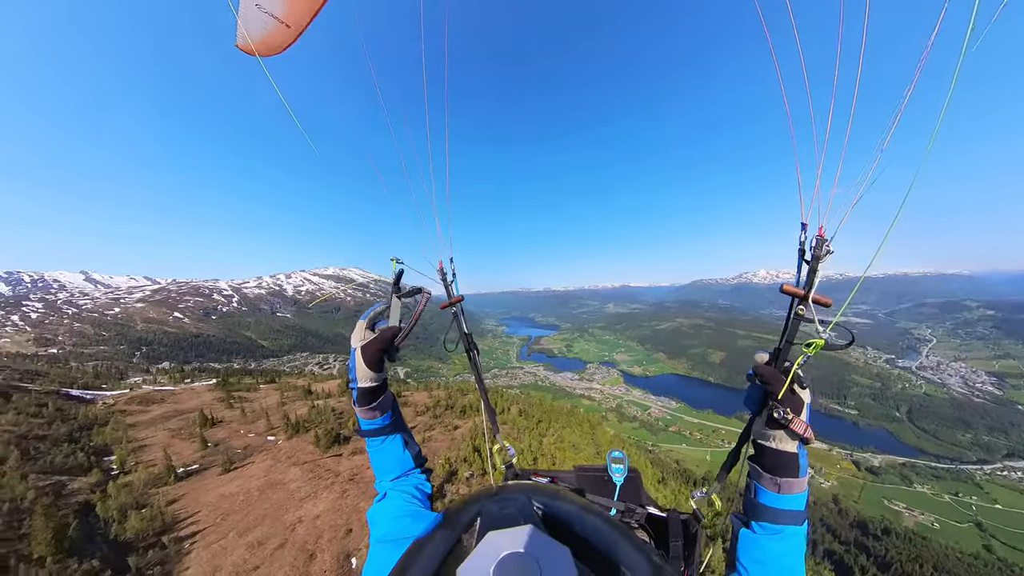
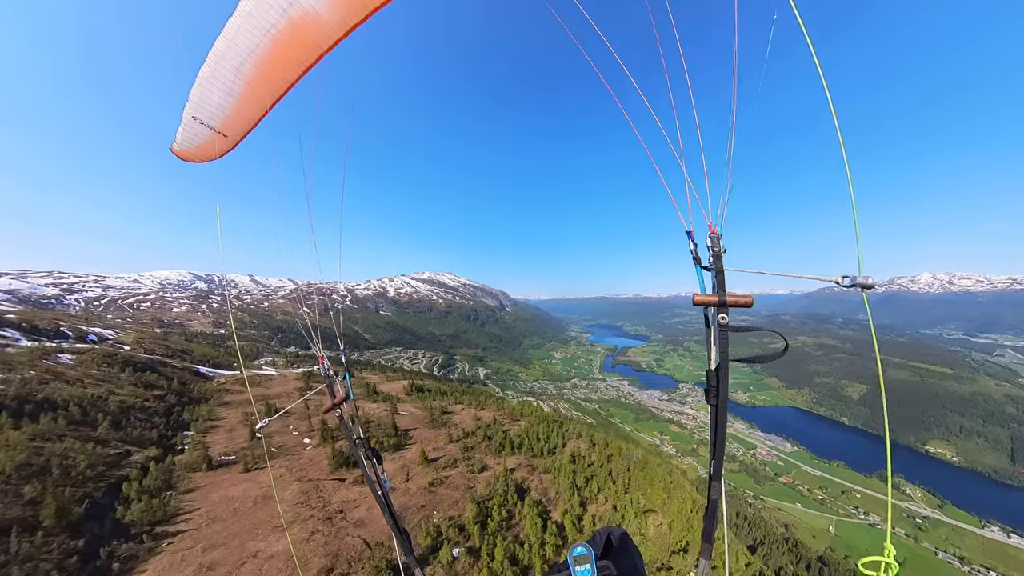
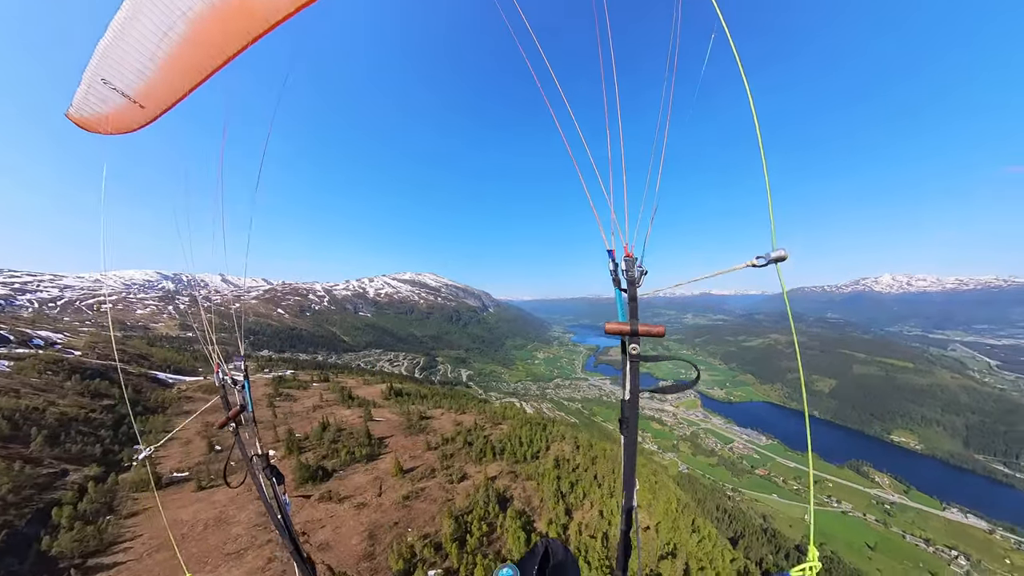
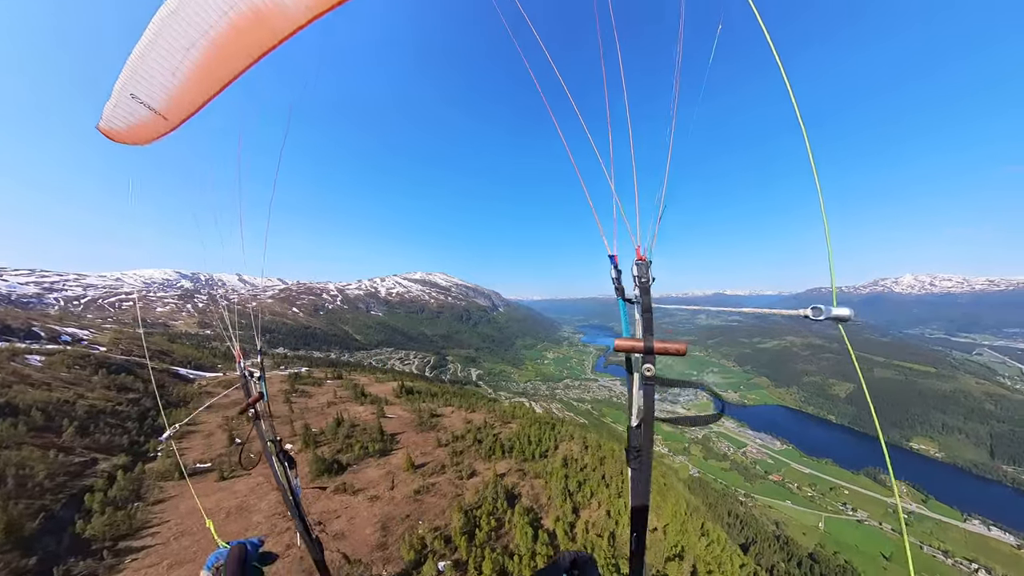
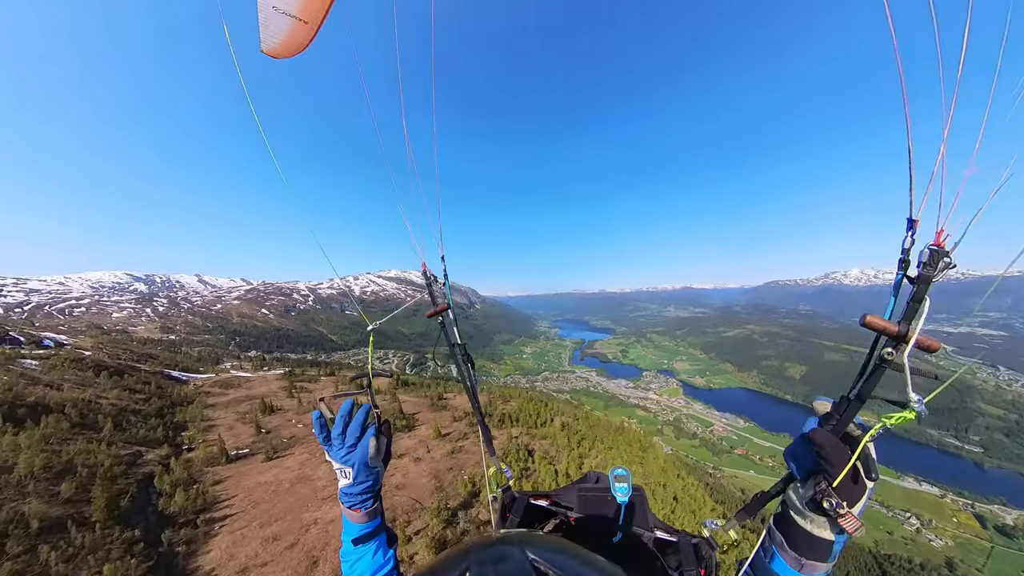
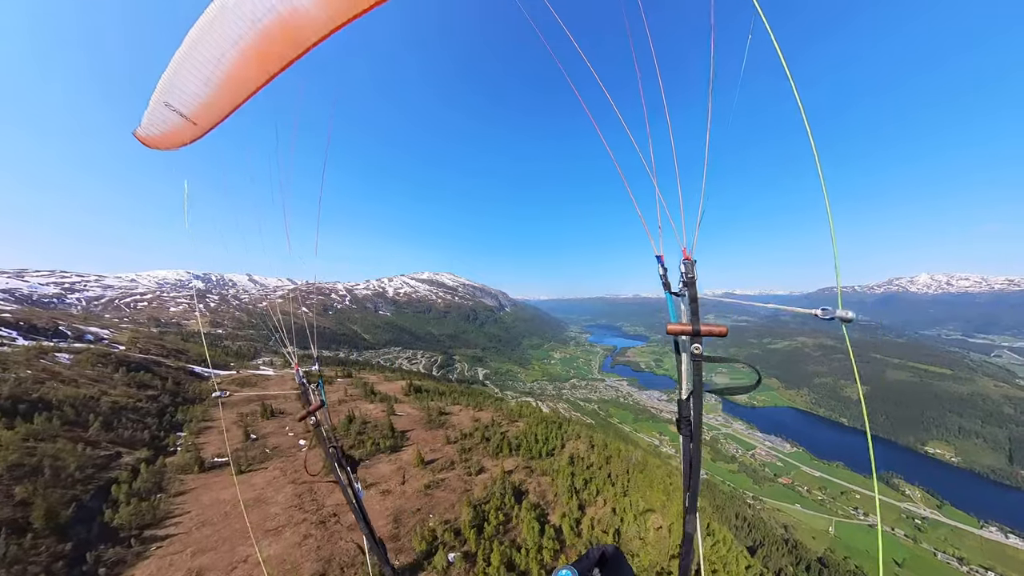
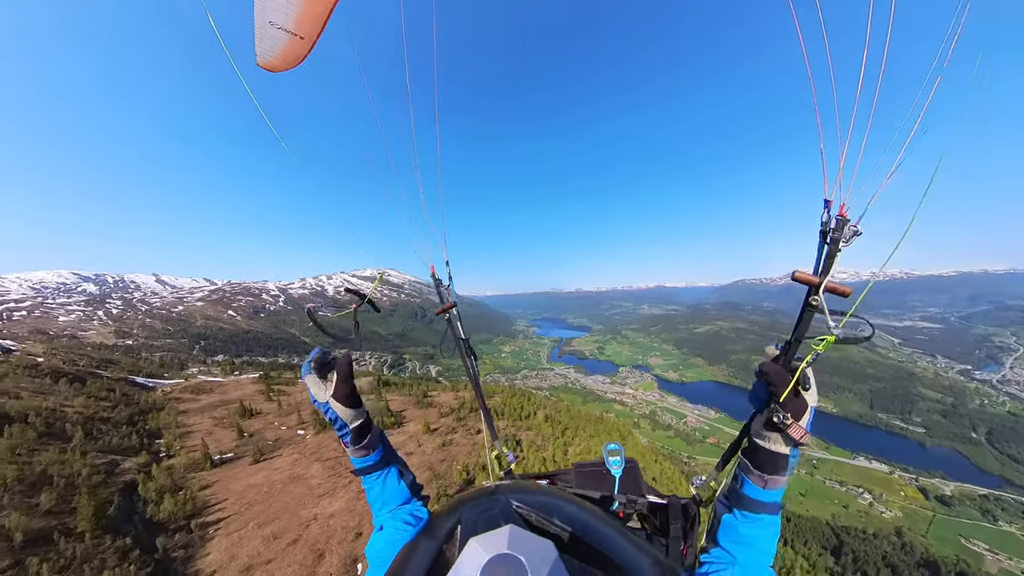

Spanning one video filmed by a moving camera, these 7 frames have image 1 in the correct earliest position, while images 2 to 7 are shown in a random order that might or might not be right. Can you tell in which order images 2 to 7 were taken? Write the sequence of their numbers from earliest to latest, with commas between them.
7, 5, 2, 6, 4, 3
